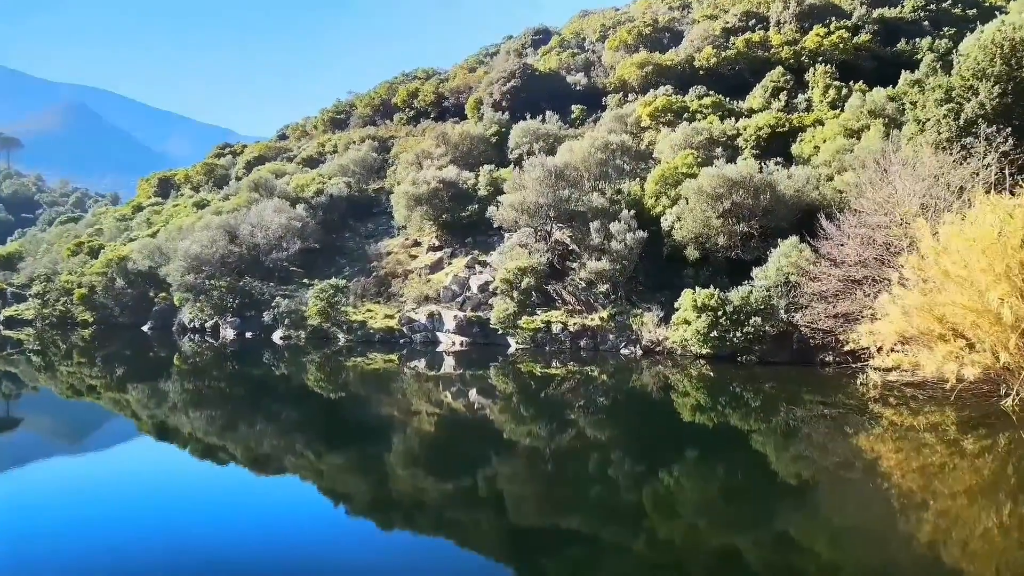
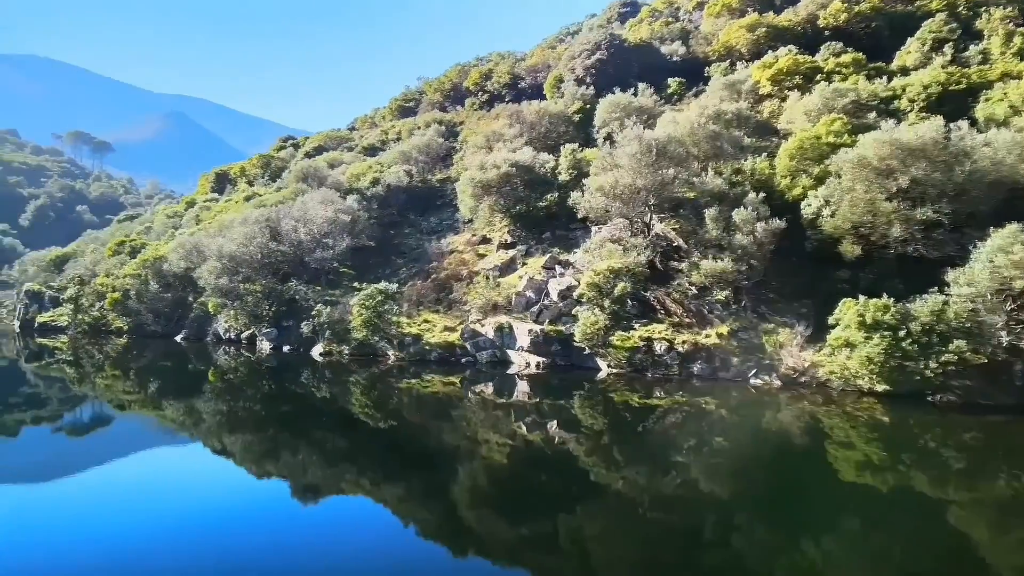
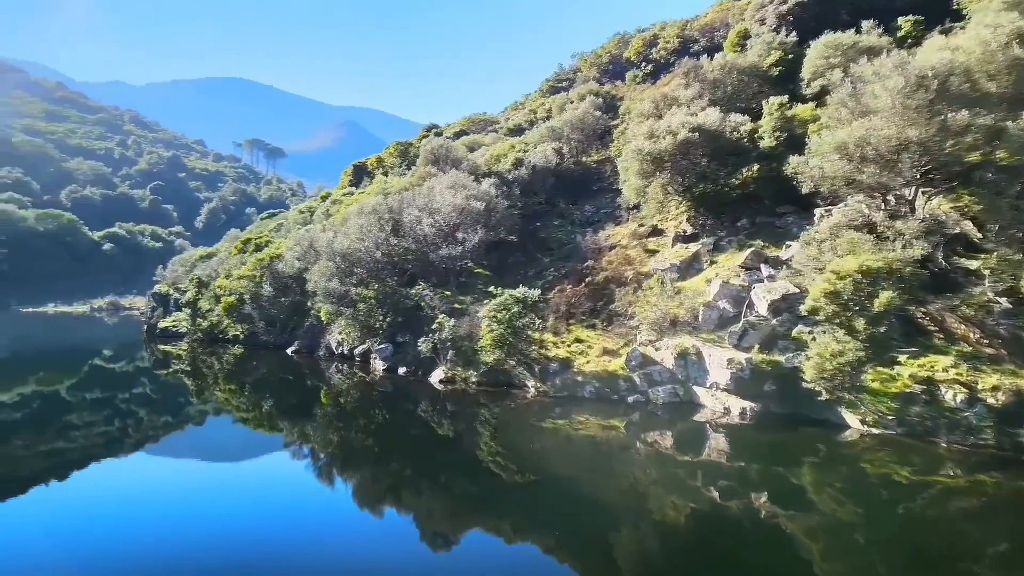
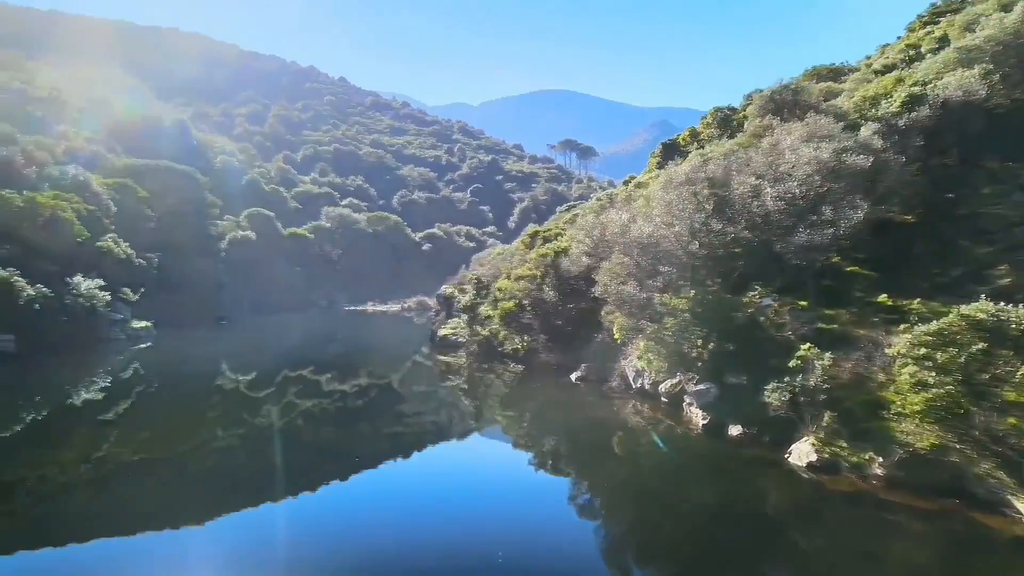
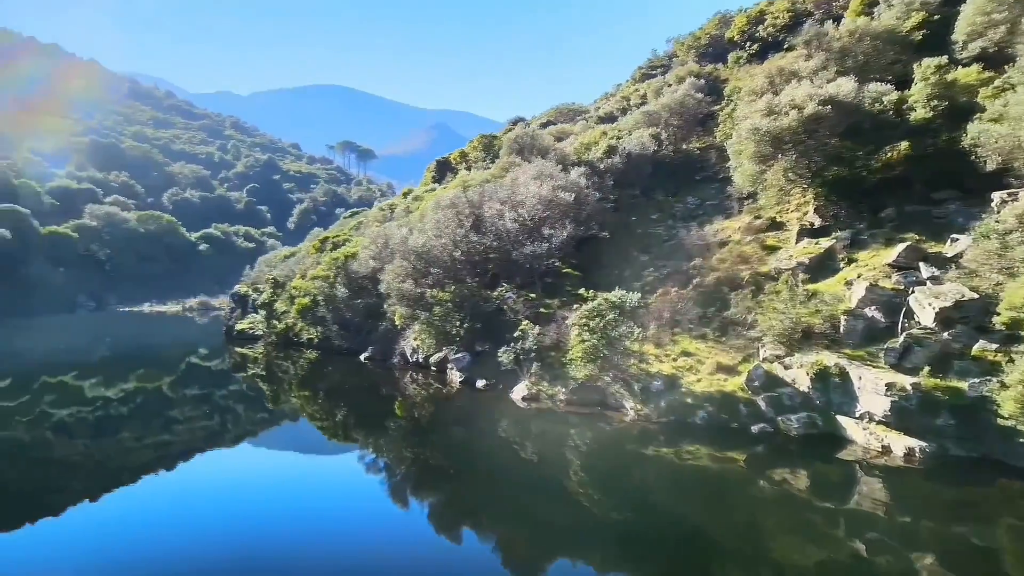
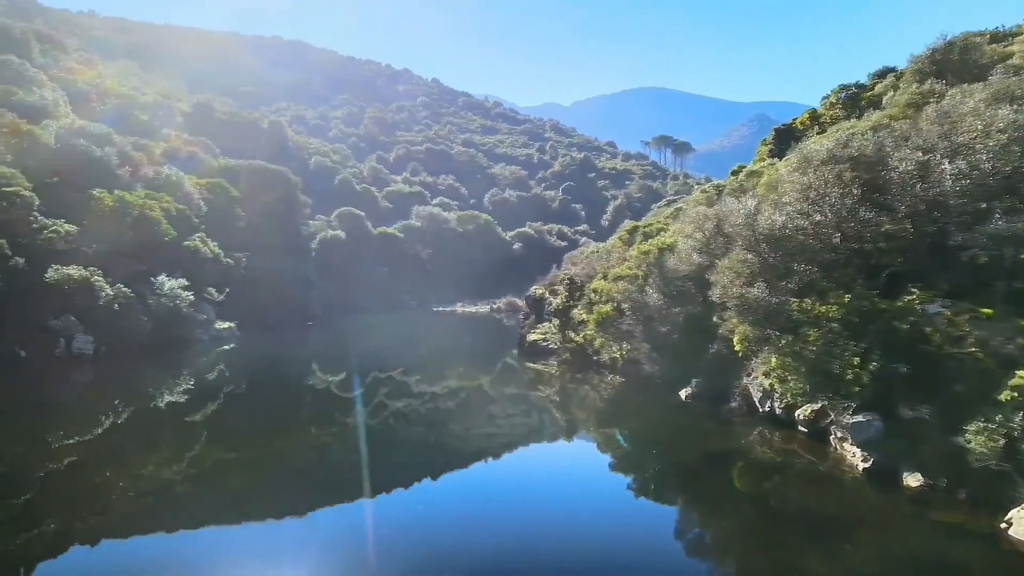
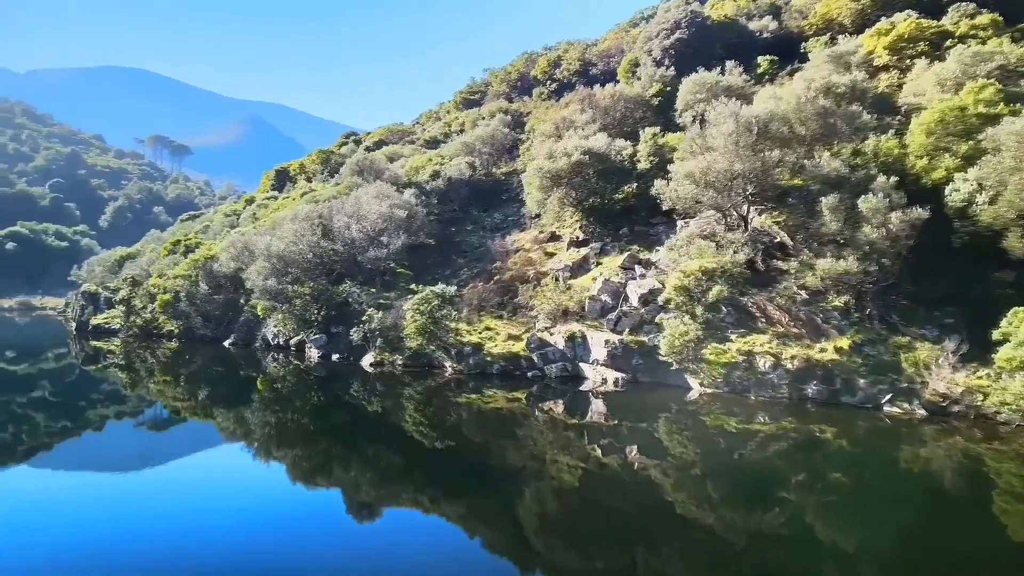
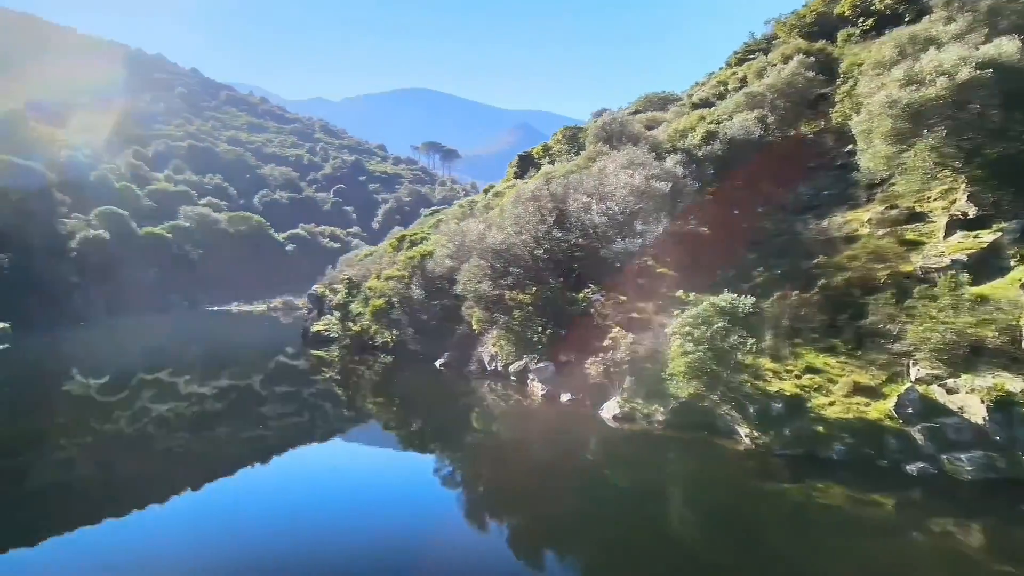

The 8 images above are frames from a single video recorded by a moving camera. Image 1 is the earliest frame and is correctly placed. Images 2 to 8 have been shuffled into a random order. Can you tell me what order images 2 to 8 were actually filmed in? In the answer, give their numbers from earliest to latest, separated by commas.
2, 7, 3, 5, 8, 4, 6
